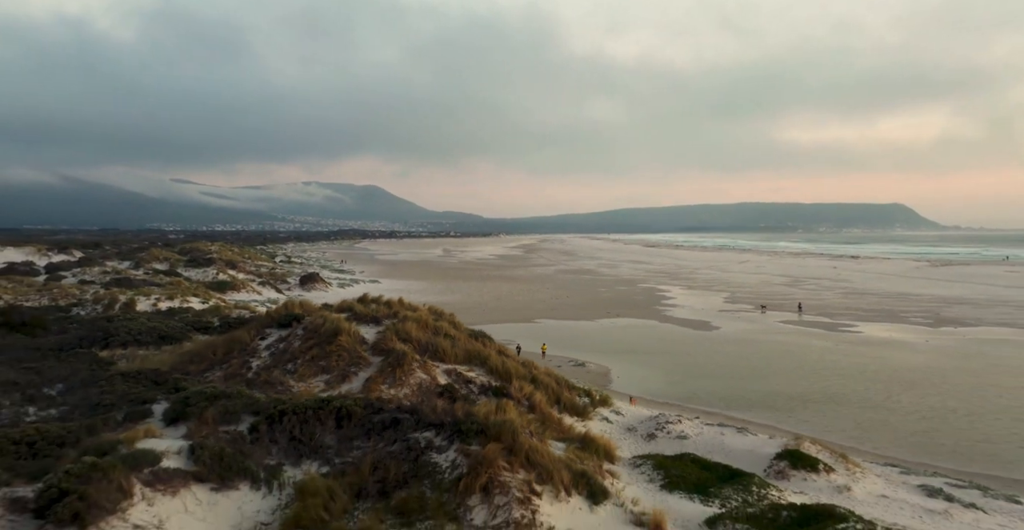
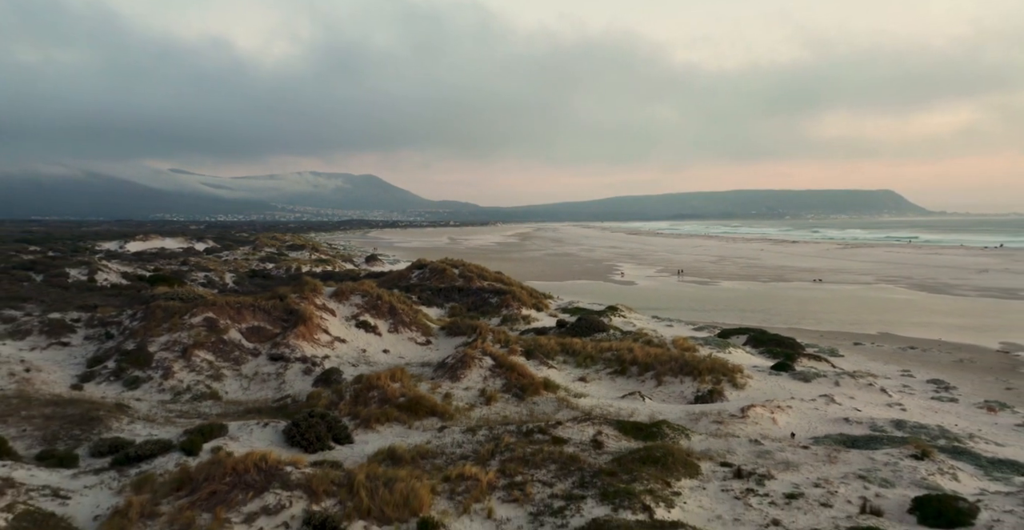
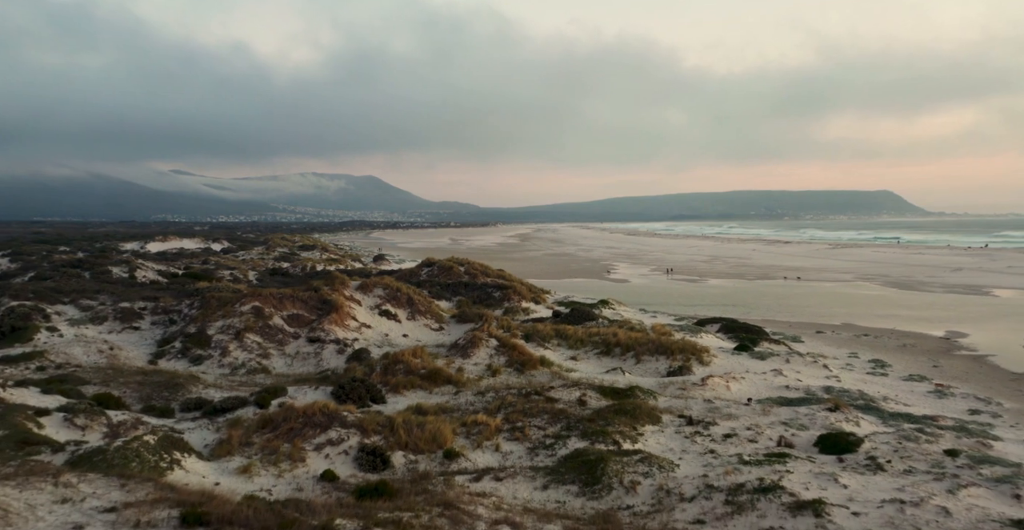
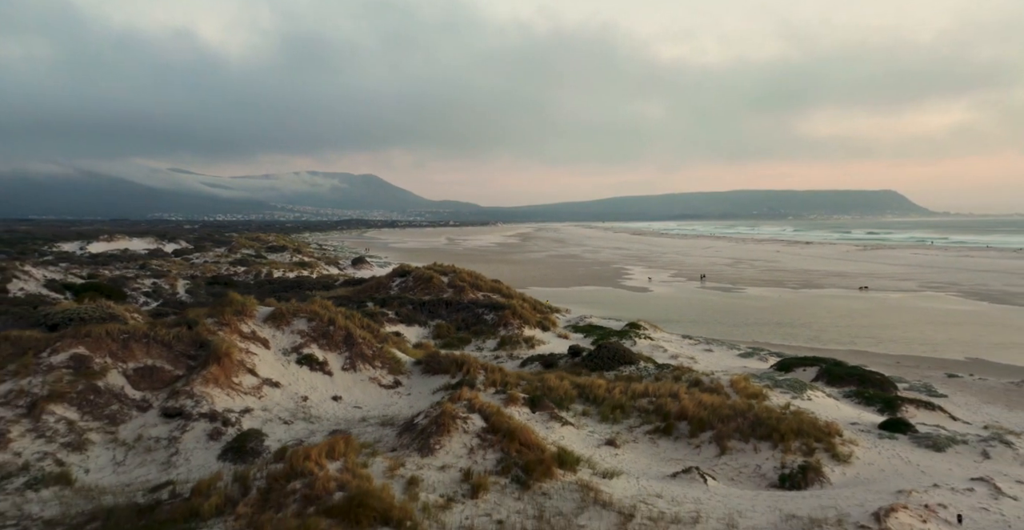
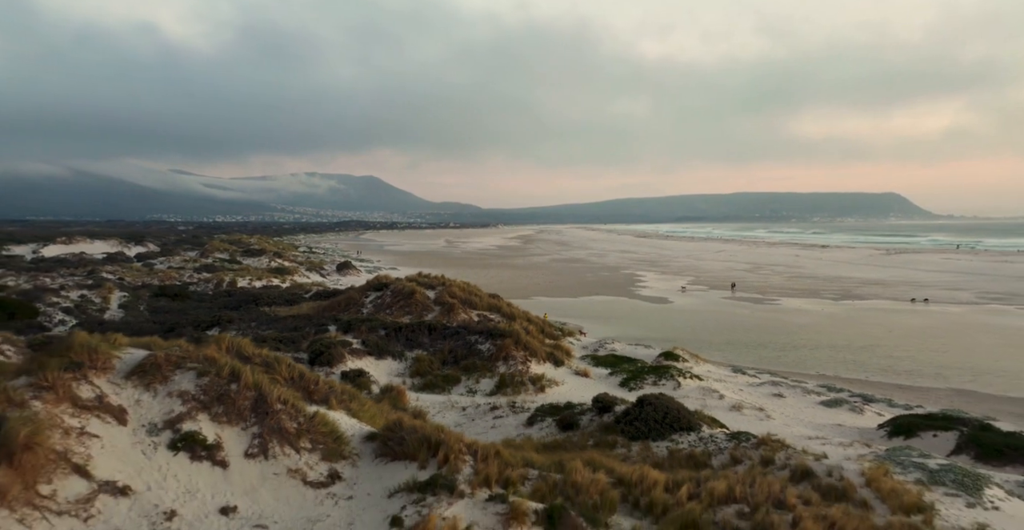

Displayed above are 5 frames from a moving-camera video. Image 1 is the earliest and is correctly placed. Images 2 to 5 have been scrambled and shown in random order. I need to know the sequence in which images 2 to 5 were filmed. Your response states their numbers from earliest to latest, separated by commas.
5, 4, 2, 3
